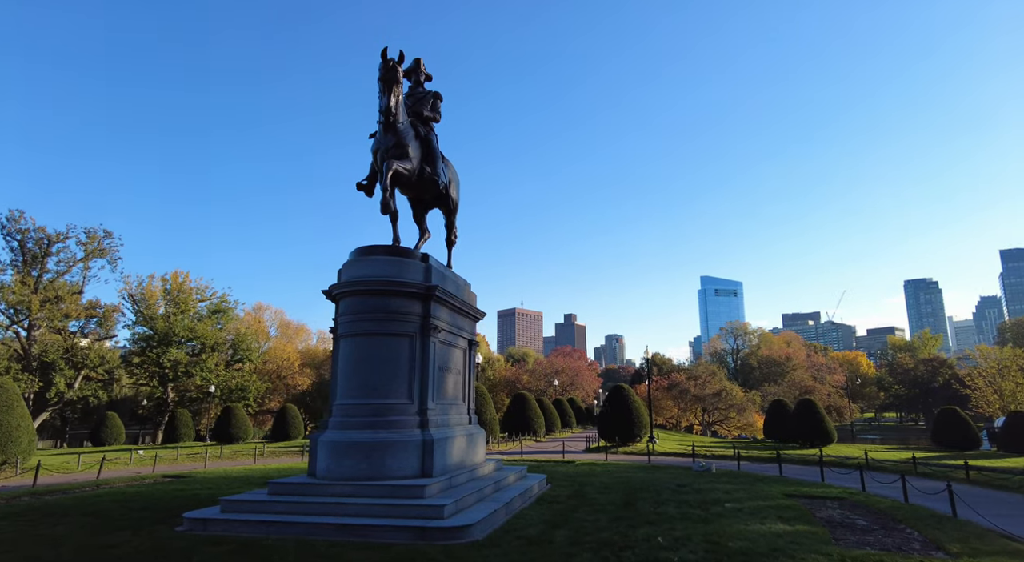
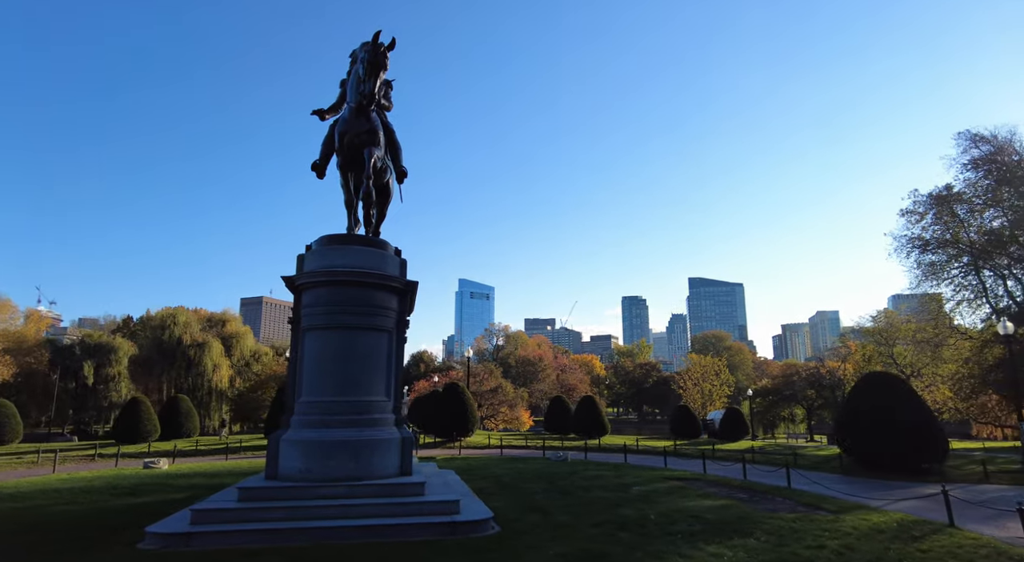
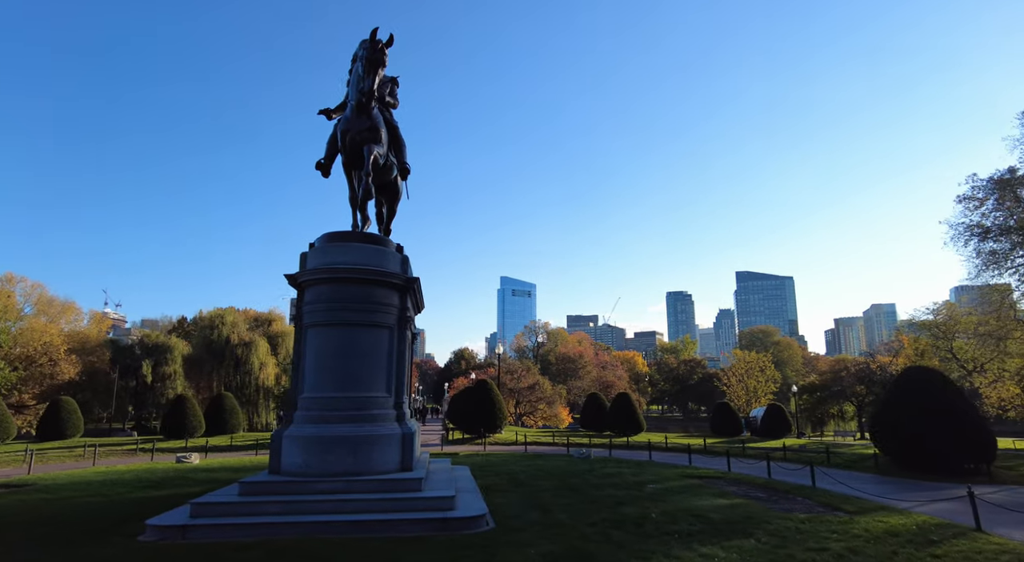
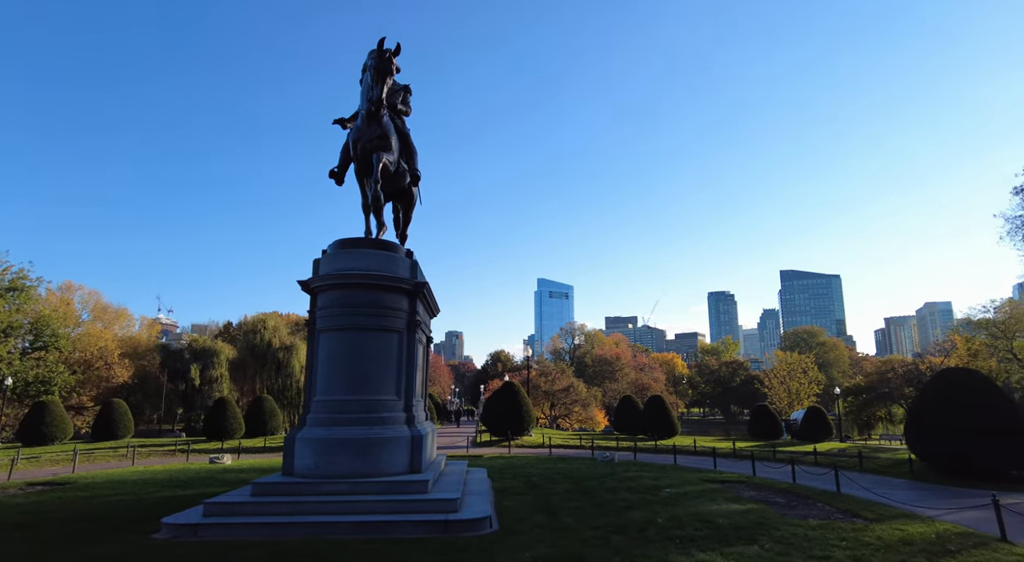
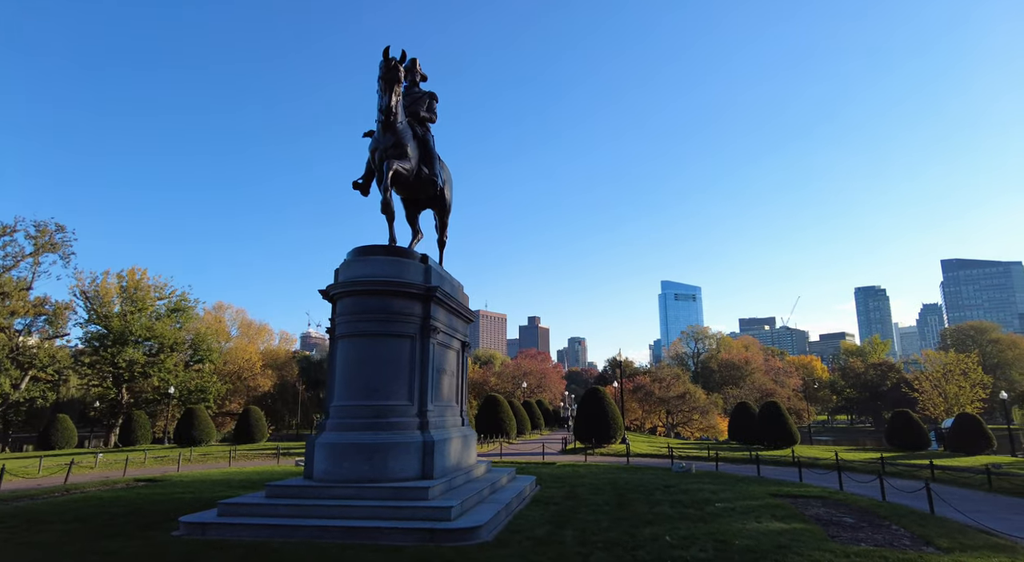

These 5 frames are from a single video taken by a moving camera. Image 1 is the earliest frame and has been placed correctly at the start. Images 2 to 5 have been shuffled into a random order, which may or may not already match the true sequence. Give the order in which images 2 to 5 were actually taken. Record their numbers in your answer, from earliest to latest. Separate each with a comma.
5, 4, 3, 2
